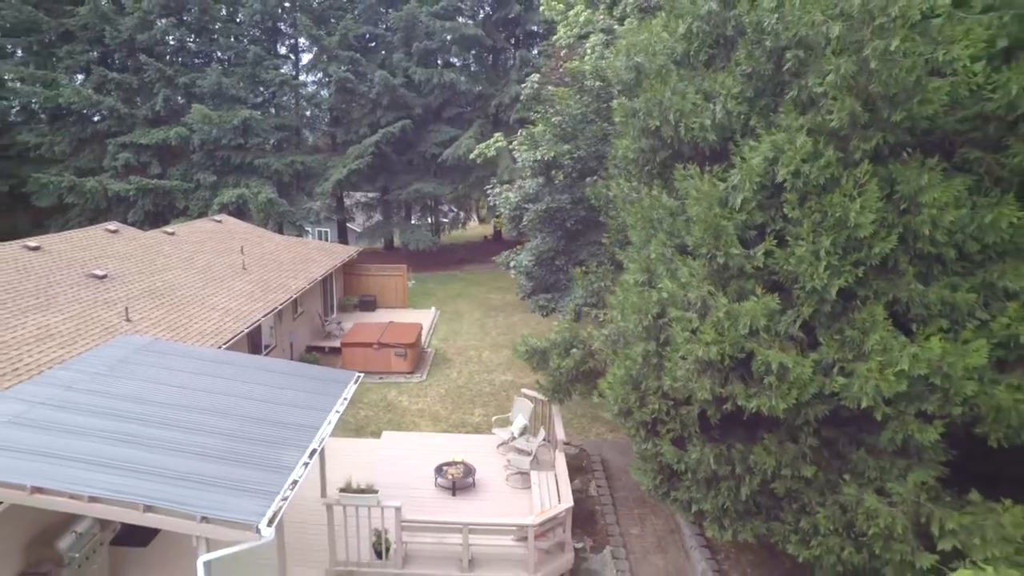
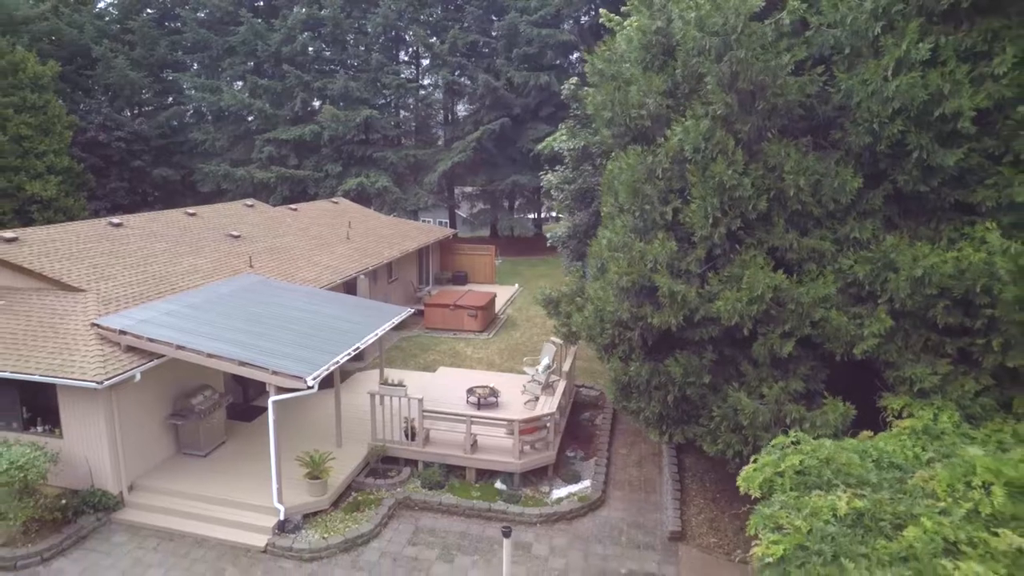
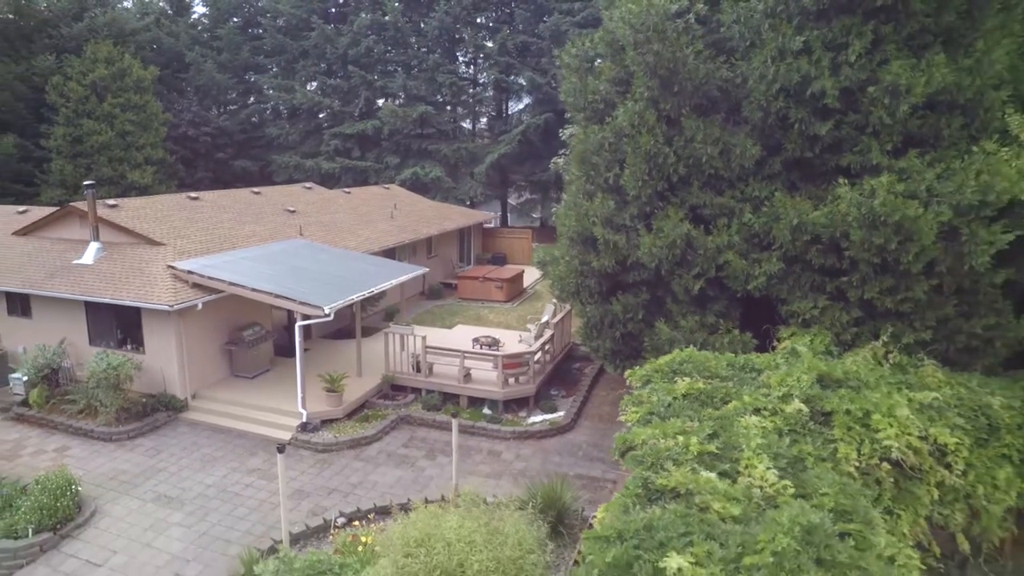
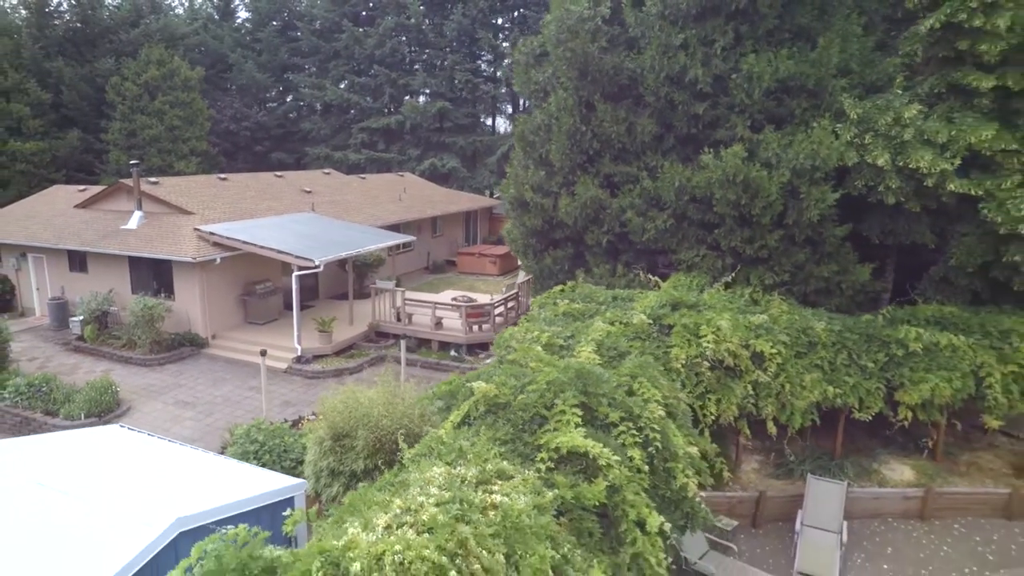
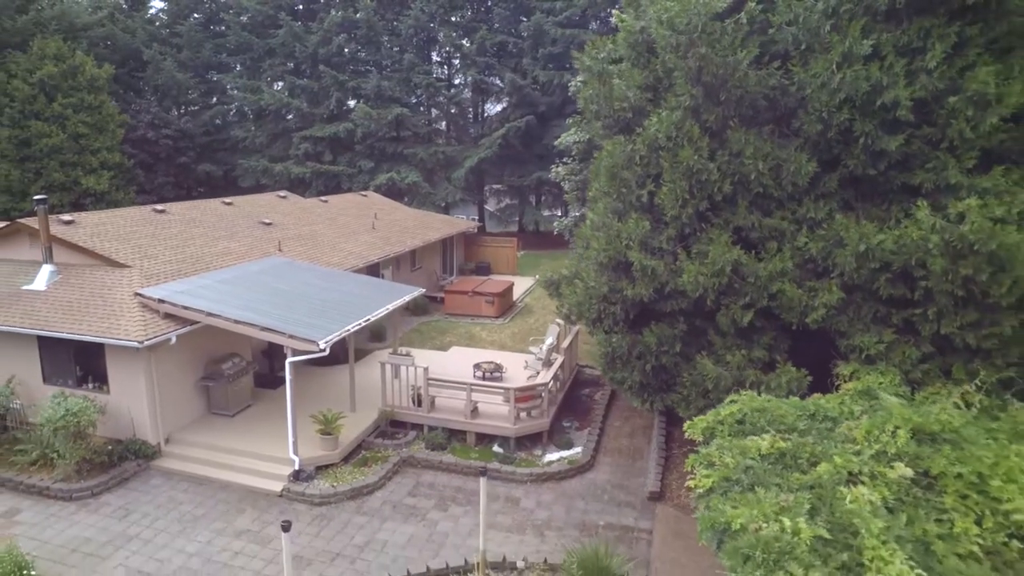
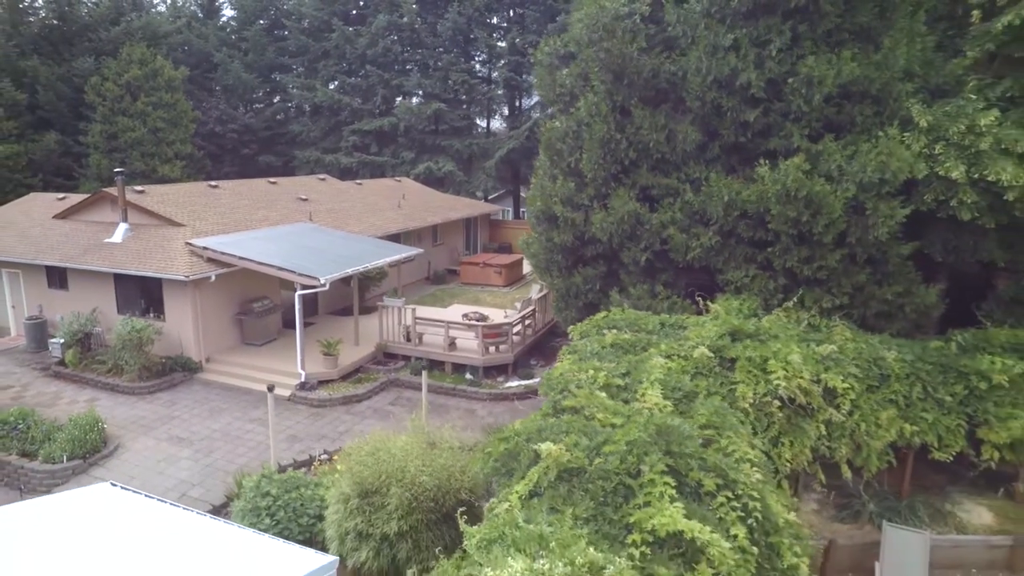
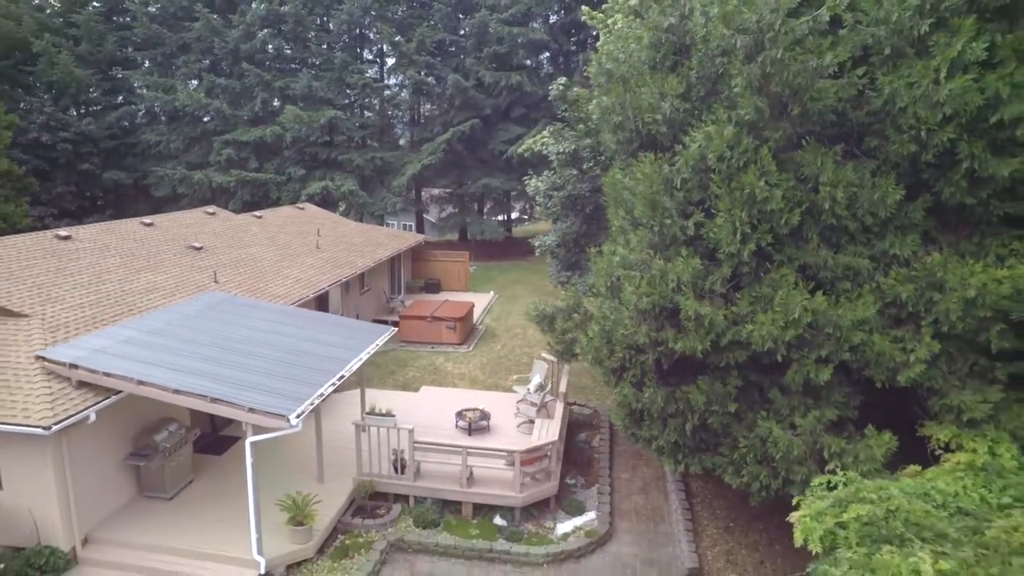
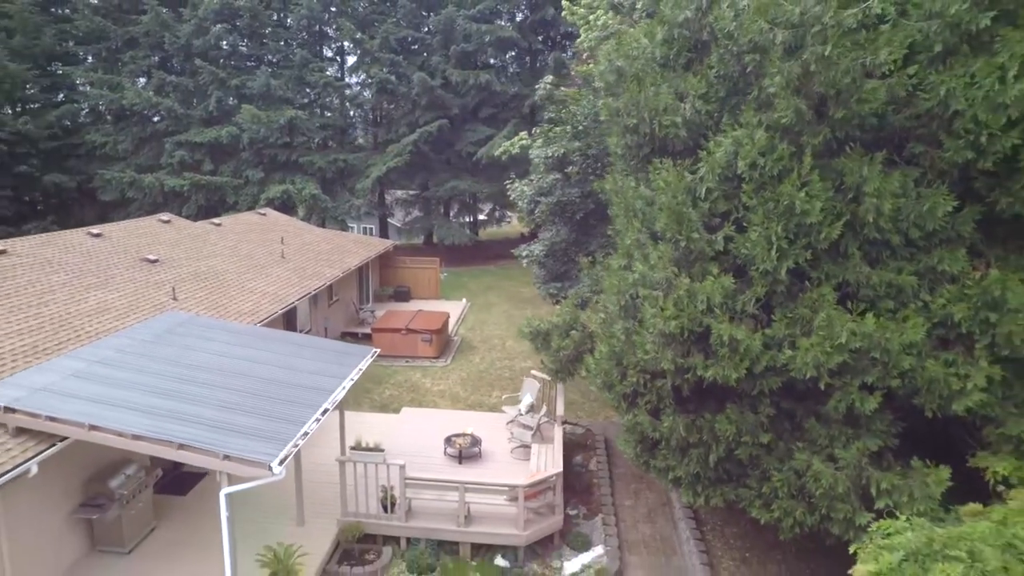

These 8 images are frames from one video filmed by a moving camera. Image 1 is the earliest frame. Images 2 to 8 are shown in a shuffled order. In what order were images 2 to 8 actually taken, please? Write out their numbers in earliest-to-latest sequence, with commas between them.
8, 7, 2, 5, 3, 6, 4
